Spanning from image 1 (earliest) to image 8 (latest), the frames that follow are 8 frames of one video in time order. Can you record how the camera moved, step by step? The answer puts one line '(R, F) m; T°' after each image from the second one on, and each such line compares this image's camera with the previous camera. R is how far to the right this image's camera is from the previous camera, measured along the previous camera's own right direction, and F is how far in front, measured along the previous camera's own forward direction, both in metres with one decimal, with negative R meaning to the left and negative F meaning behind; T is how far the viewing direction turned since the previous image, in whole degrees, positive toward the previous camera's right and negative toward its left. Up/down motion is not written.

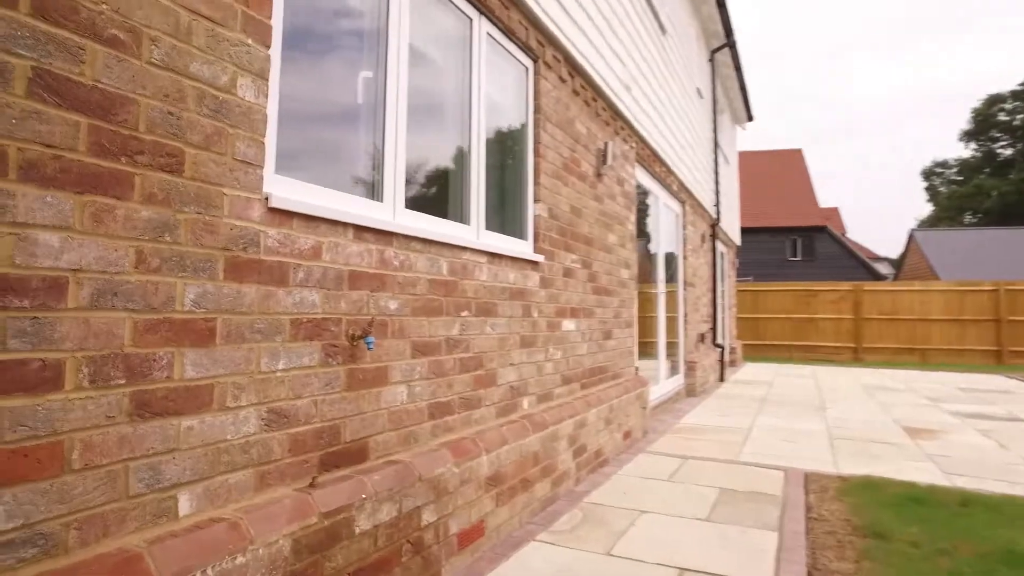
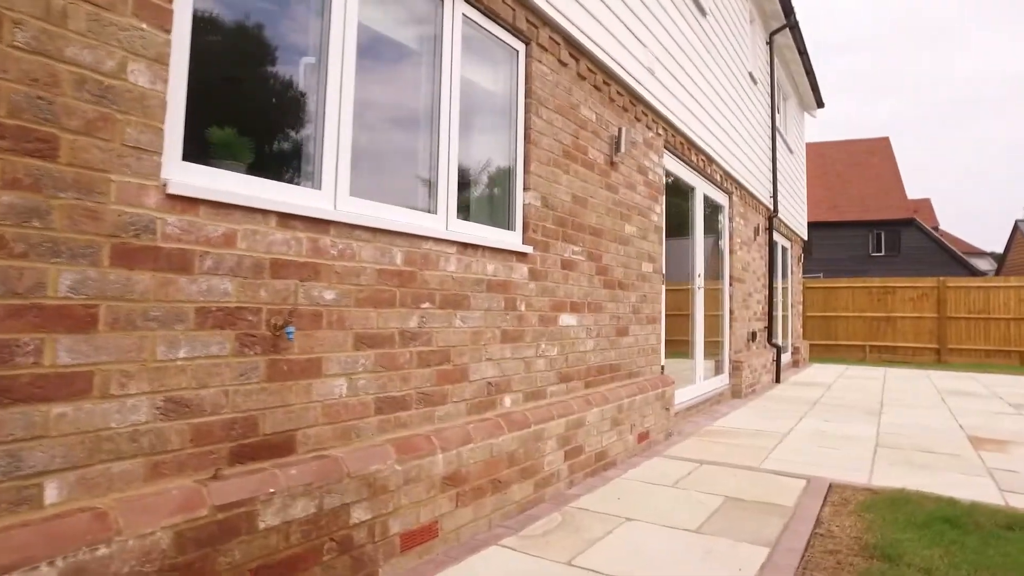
(+0.5, +0.2) m; -7°
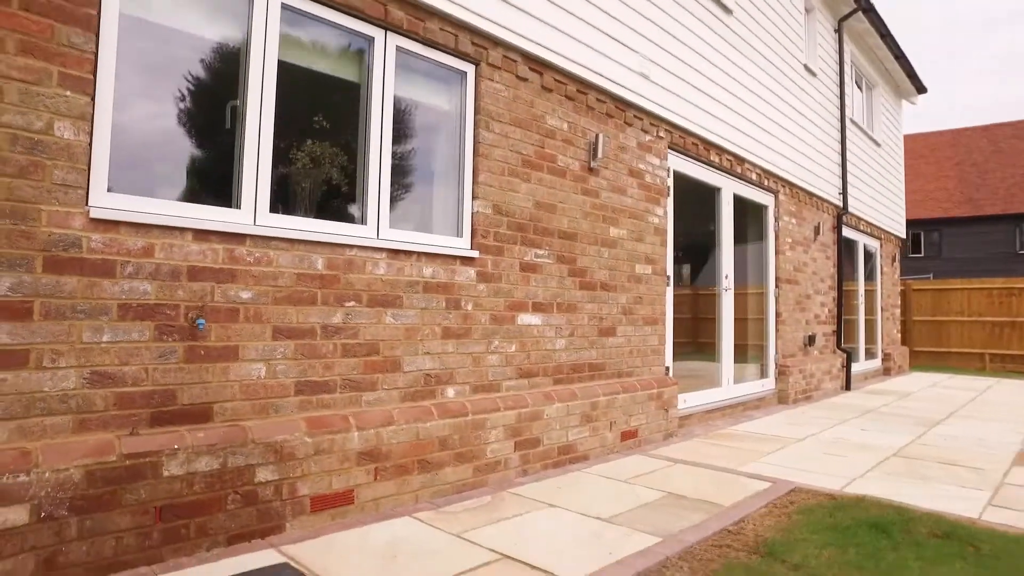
(+1.0, -0.2) m; -11°
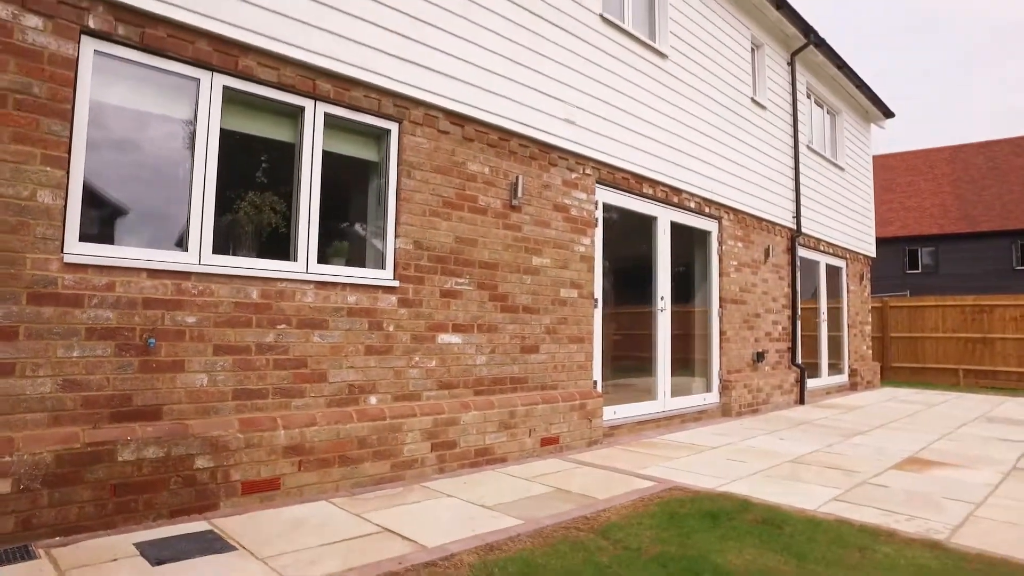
(+0.7, -0.7) m; -2°
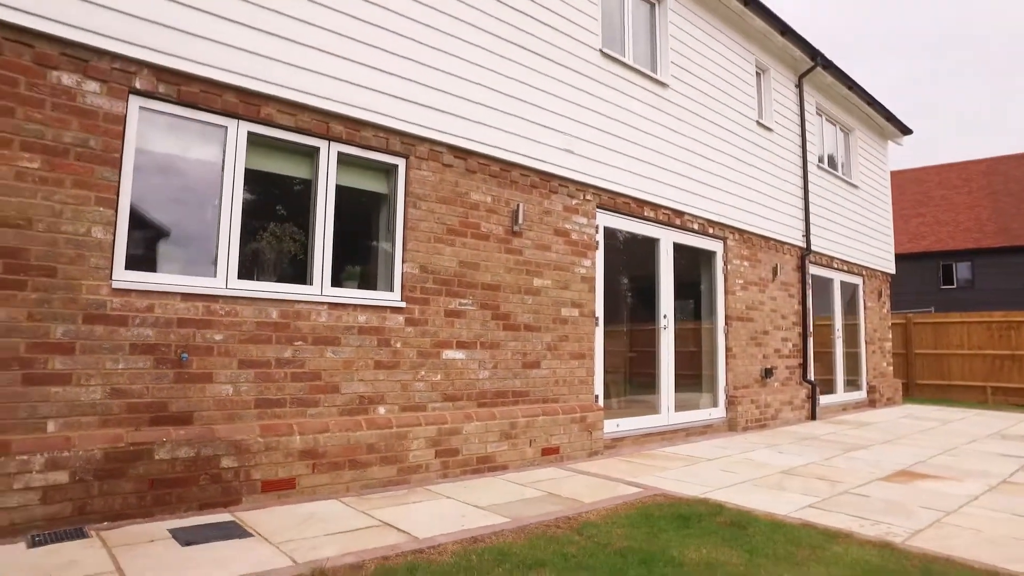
(+0.3, -0.4) m; -3°
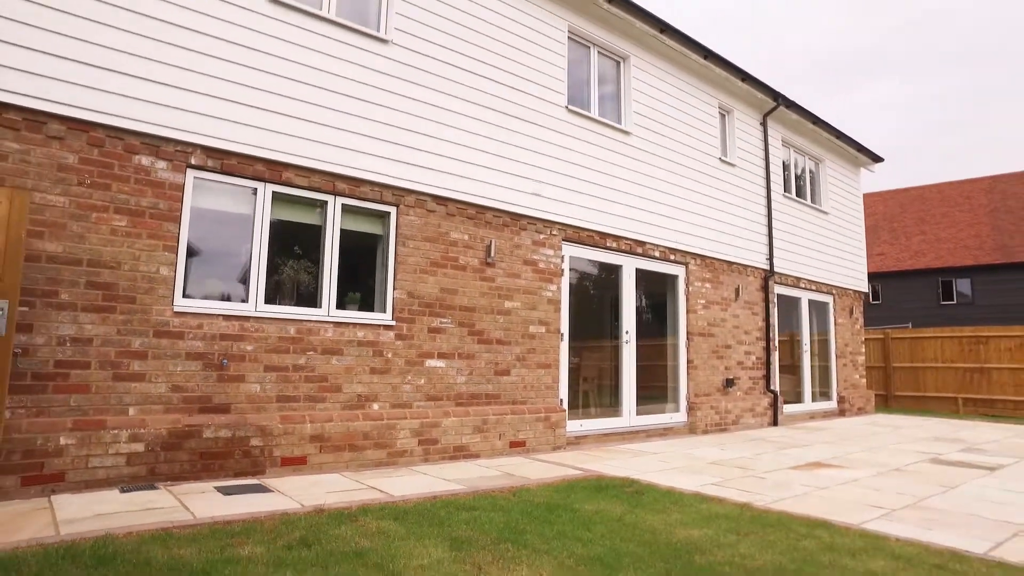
(+0.5, -1.3) m; -2°
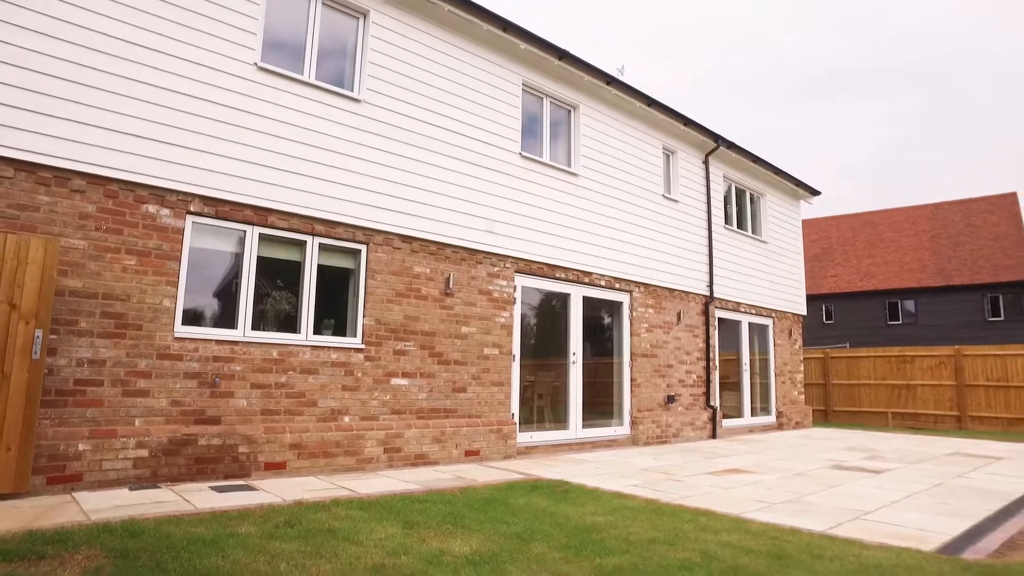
(+0.2, -1.0) m; +2°
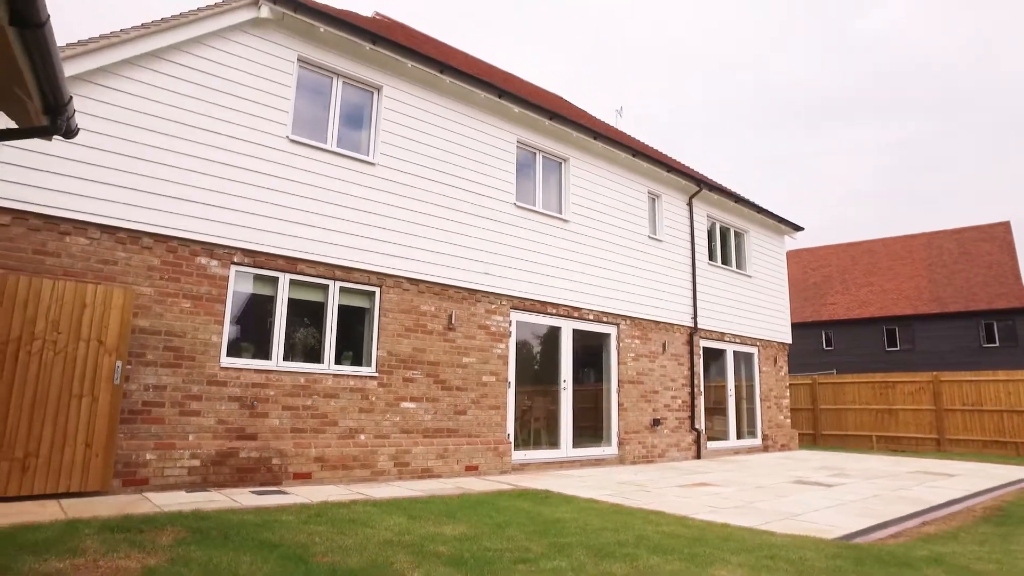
(+0.3, -1.2) m; -1°
